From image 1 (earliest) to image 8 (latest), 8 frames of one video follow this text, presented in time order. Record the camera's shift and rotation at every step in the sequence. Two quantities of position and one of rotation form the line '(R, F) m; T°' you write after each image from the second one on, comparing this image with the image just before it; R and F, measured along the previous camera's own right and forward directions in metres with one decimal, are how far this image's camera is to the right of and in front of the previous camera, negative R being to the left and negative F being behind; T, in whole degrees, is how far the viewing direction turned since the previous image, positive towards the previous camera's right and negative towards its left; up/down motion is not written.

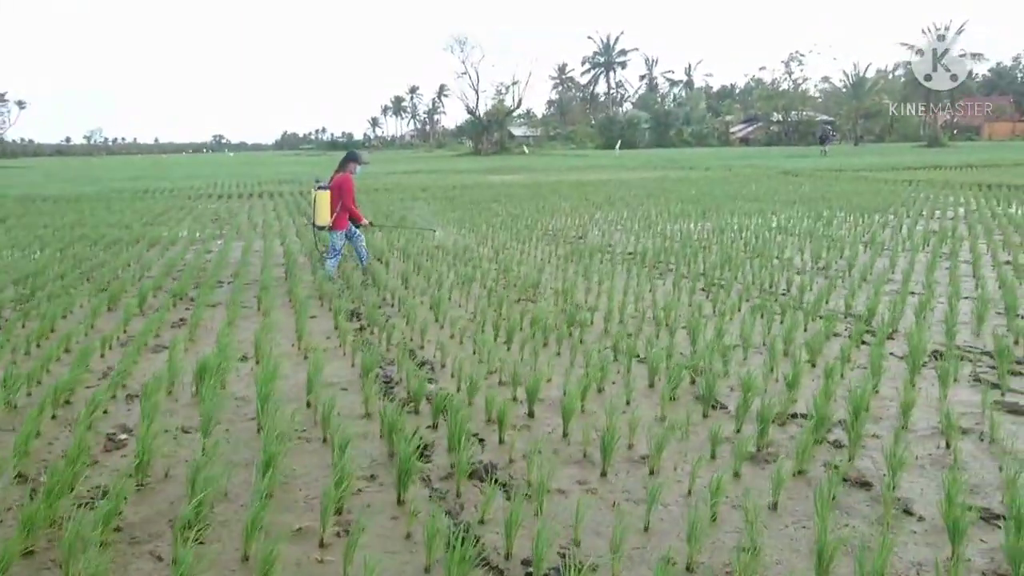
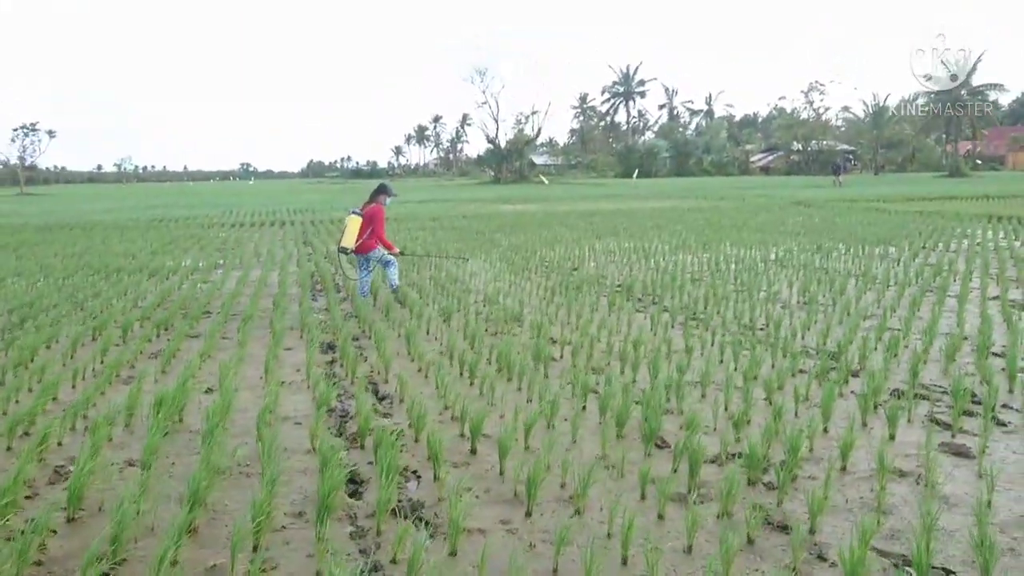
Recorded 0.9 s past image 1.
(+0.4, 0.0) m; -2°
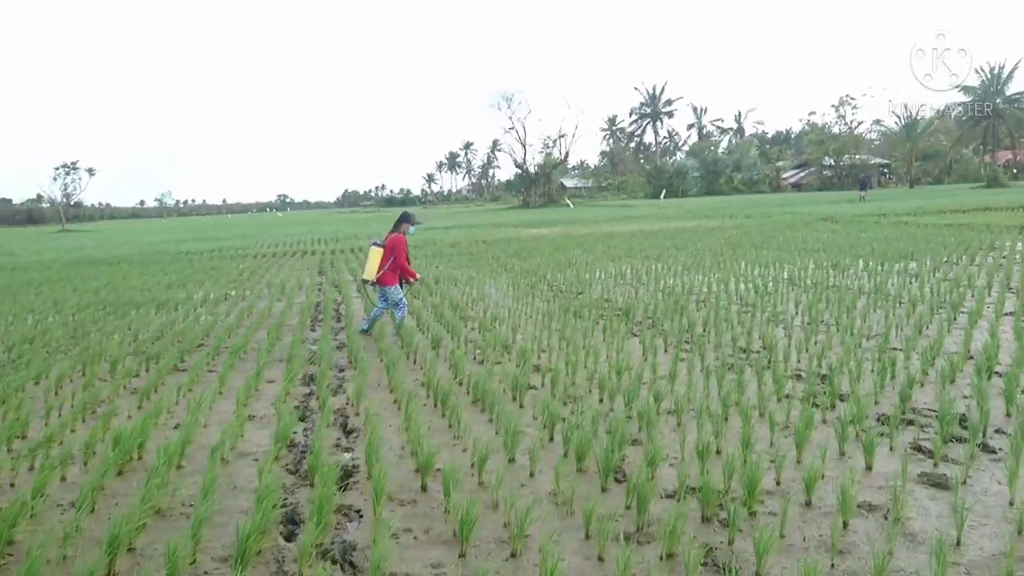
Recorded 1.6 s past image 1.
(+0.4, +0.2) m; -3°
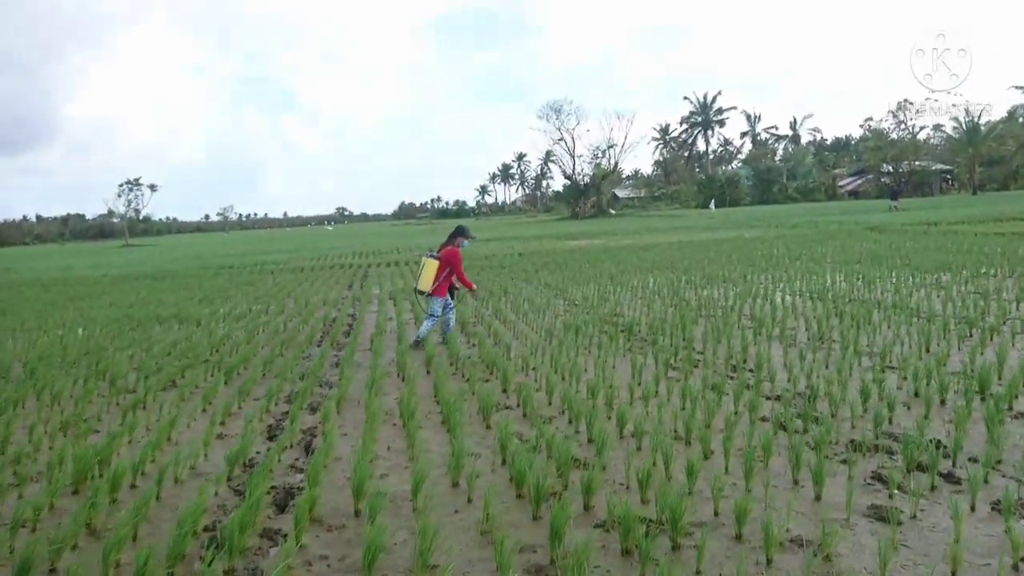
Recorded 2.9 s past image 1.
(+0.6, +0.1) m; -4°
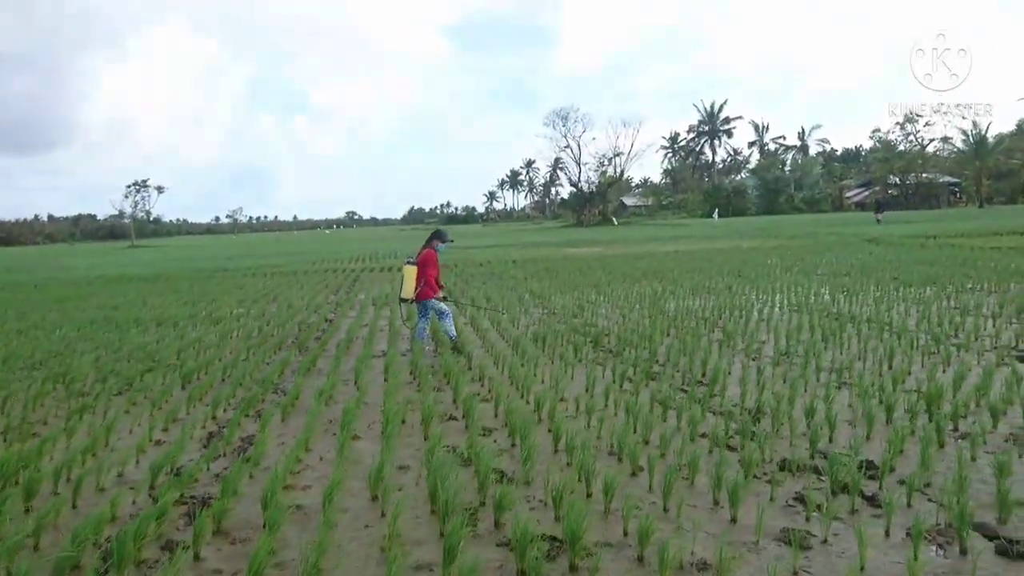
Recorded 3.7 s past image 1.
(+0.4, +0.1) m; -1°
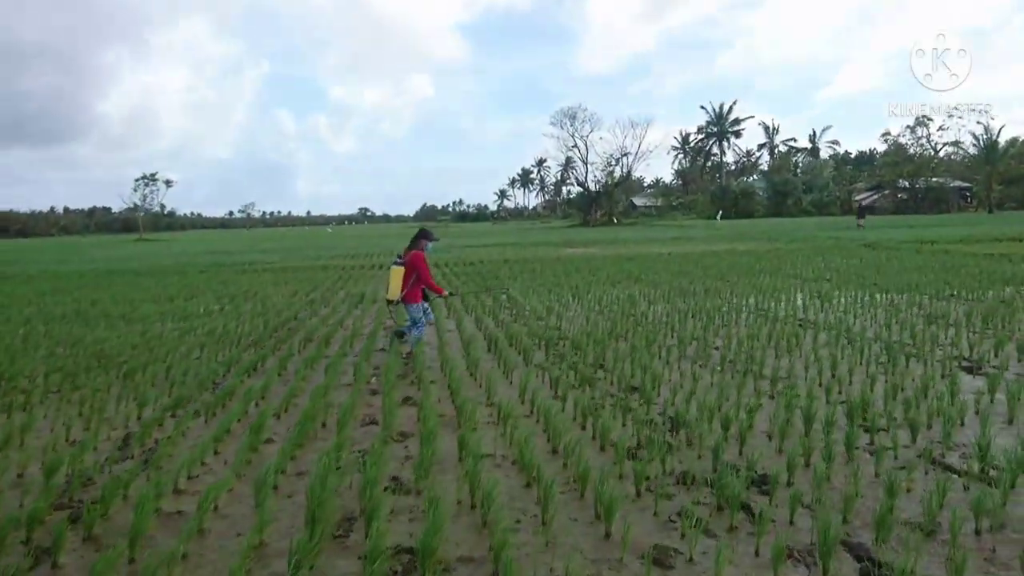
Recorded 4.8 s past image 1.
(+0.6, +0.1) m; -1°
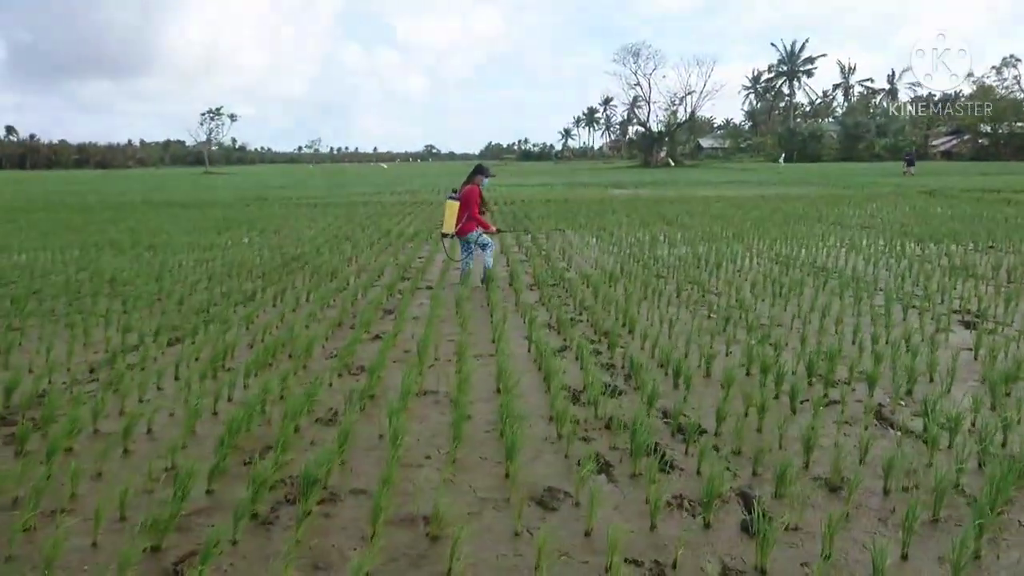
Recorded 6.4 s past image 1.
(+0.7, +0.1) m; -4°
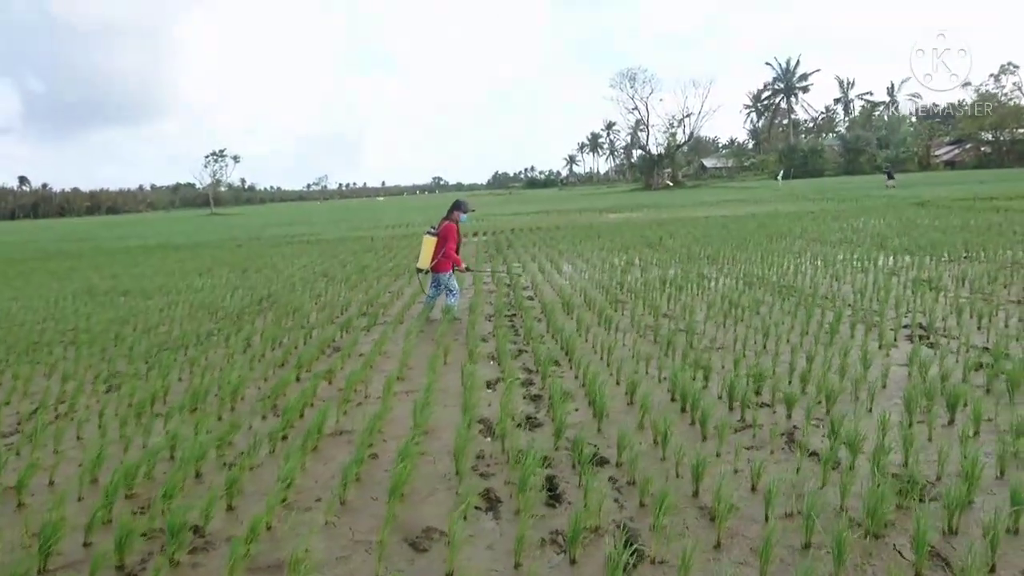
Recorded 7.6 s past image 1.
(+0.6, 0.0) m; -1°
